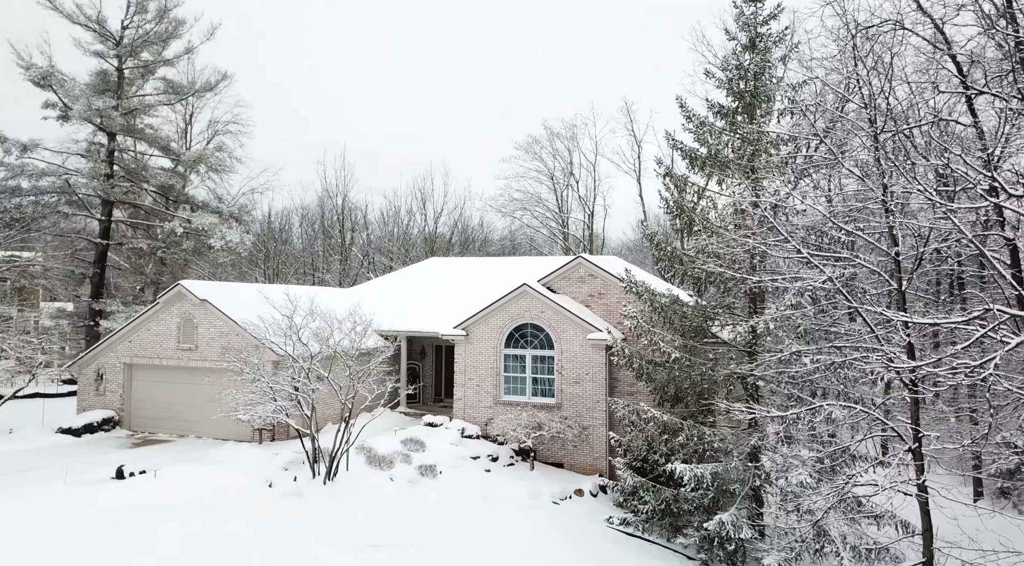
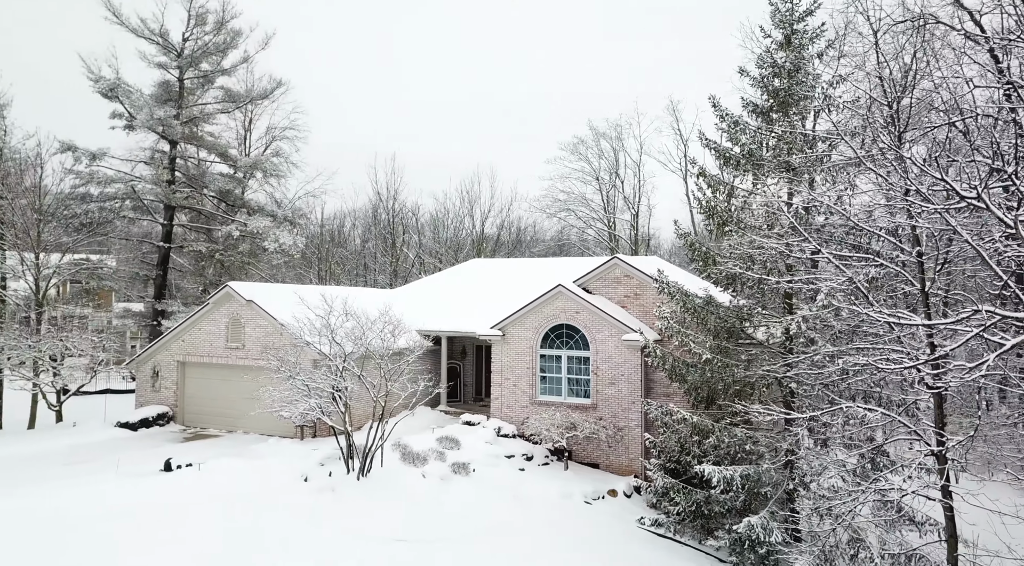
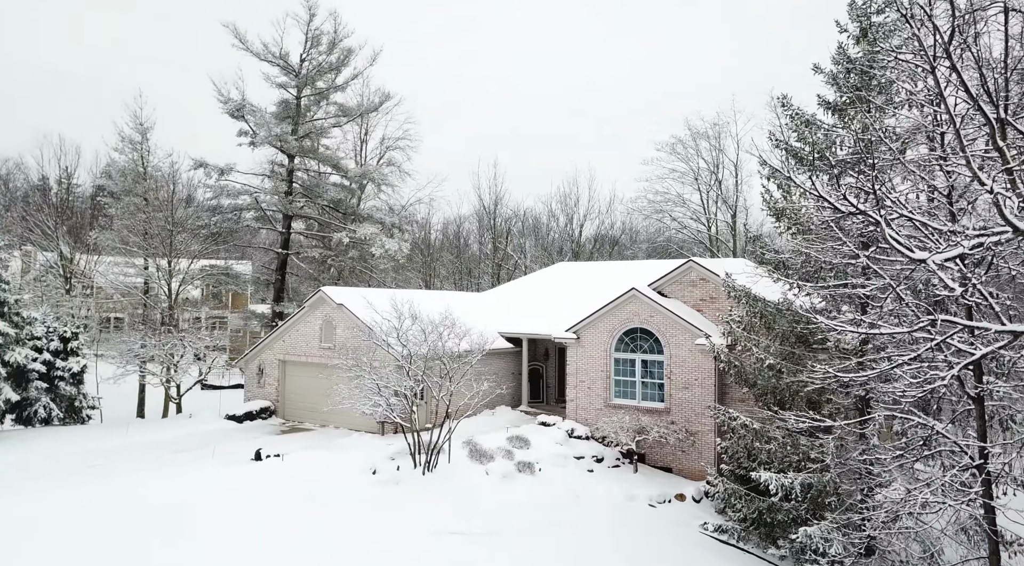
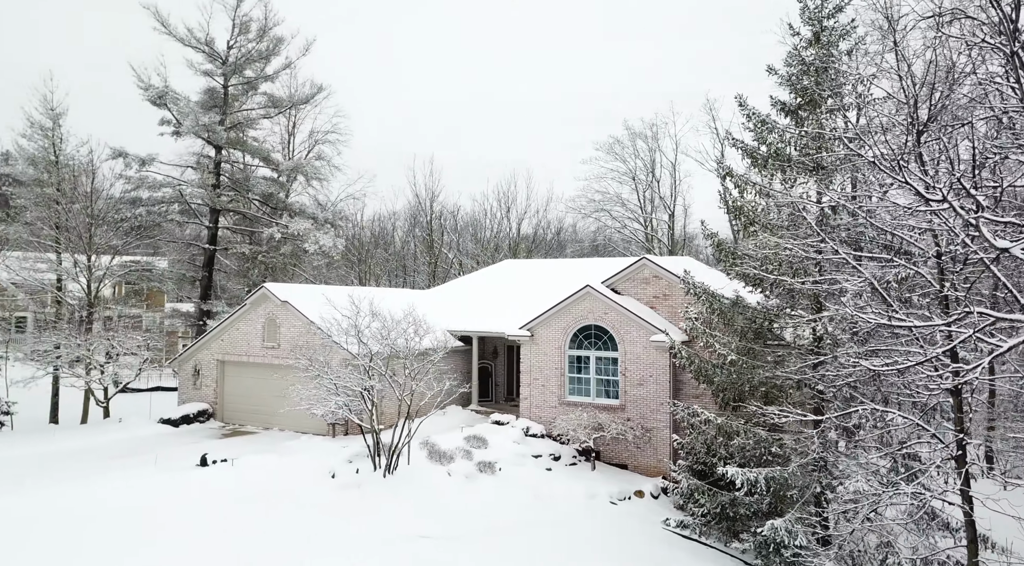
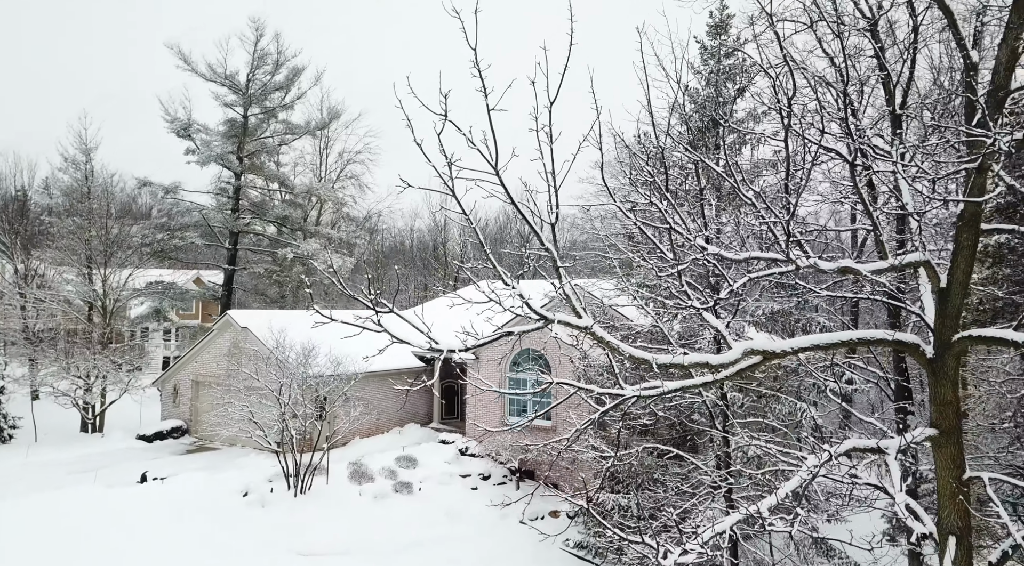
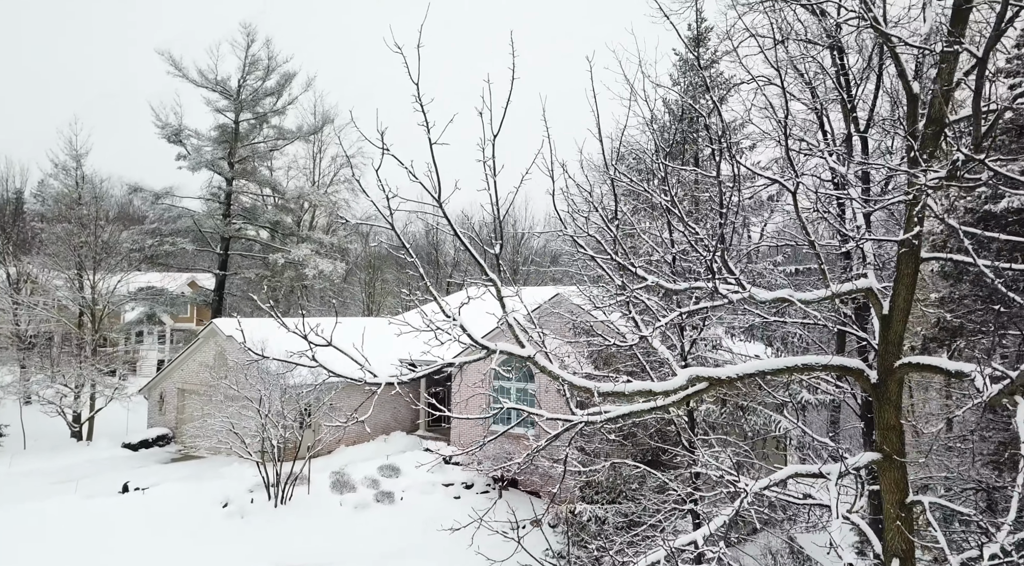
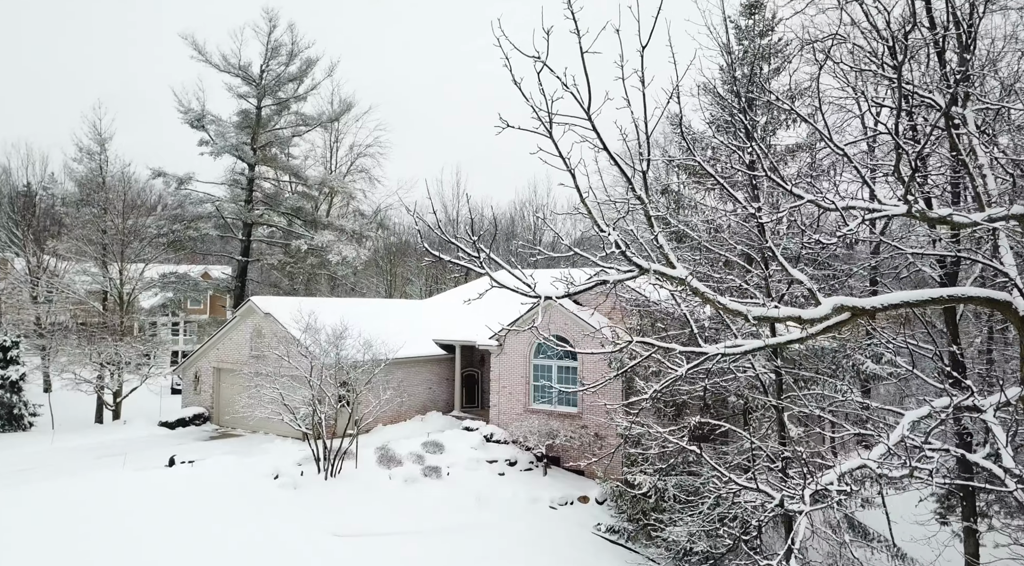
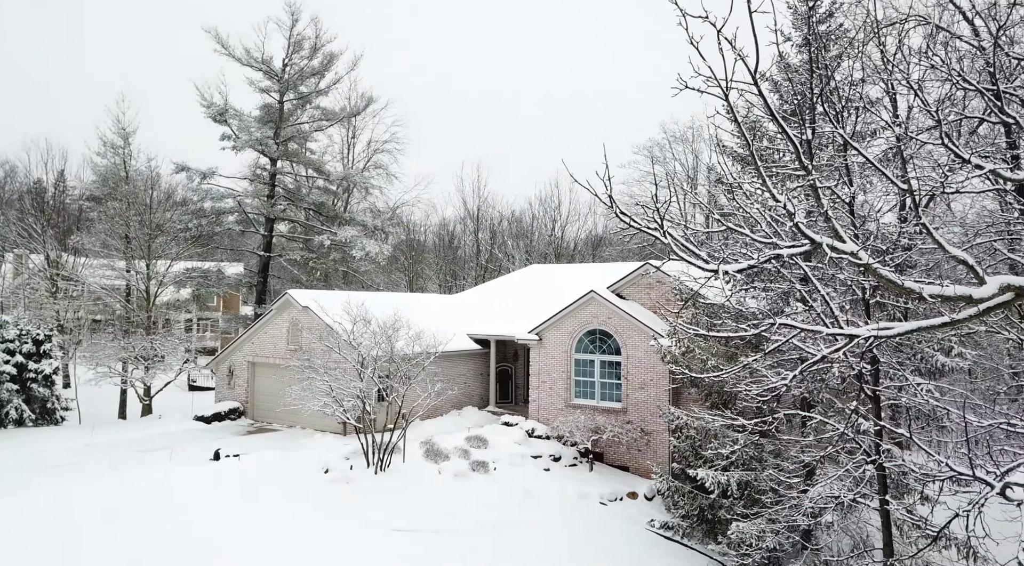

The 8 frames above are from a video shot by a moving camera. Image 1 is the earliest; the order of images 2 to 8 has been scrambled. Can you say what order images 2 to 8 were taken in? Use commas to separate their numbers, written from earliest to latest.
2, 4, 3, 8, 7, 5, 6
